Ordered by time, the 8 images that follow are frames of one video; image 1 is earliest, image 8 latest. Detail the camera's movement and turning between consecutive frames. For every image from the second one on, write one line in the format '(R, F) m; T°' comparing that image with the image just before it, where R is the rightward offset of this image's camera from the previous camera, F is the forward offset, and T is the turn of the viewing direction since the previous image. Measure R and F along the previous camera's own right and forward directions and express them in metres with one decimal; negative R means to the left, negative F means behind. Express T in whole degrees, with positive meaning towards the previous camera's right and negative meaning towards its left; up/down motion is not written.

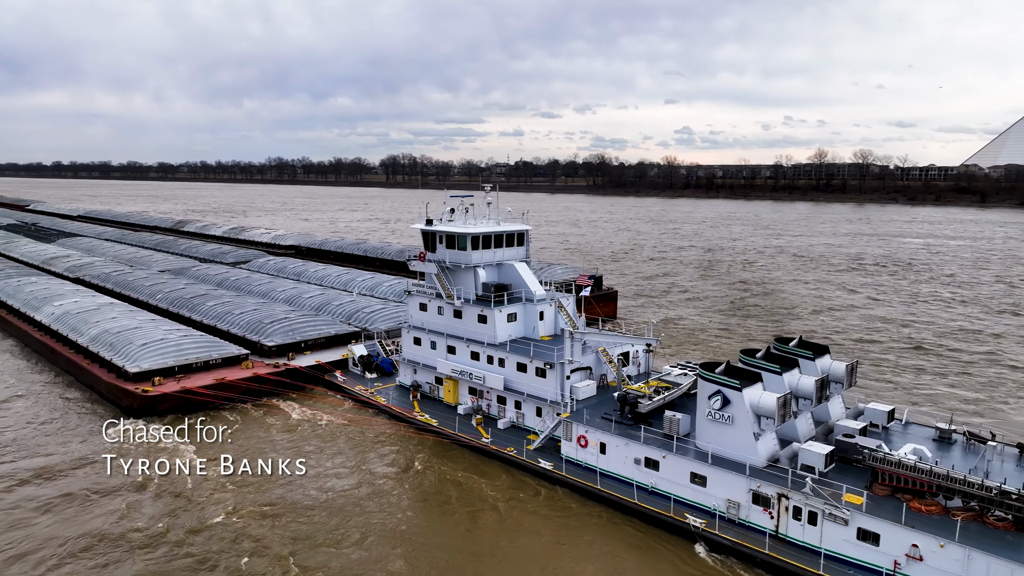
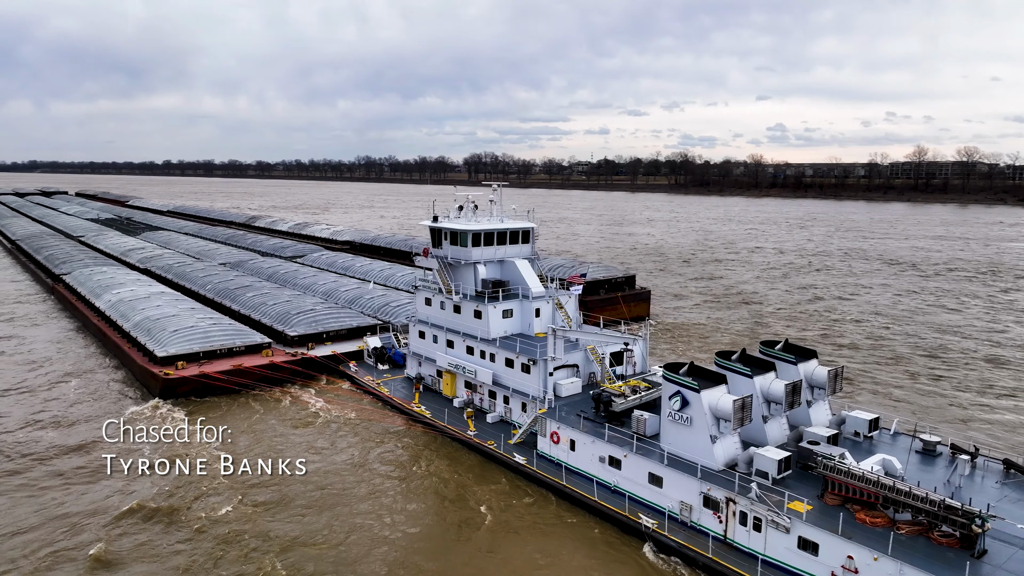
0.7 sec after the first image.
(+2.3, -0.1) m; -7°
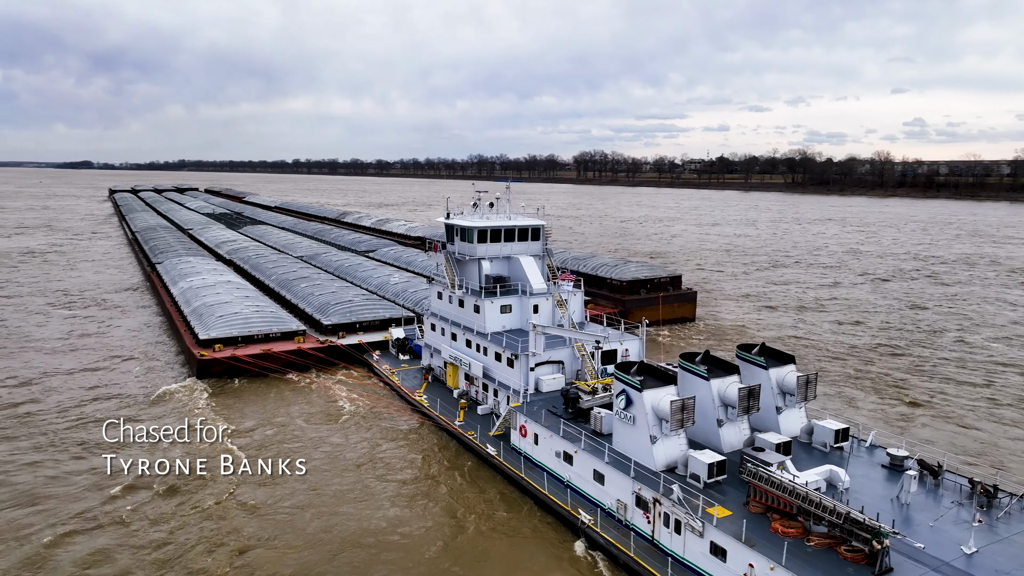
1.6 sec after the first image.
(+3.0, -0.2) m; -9°
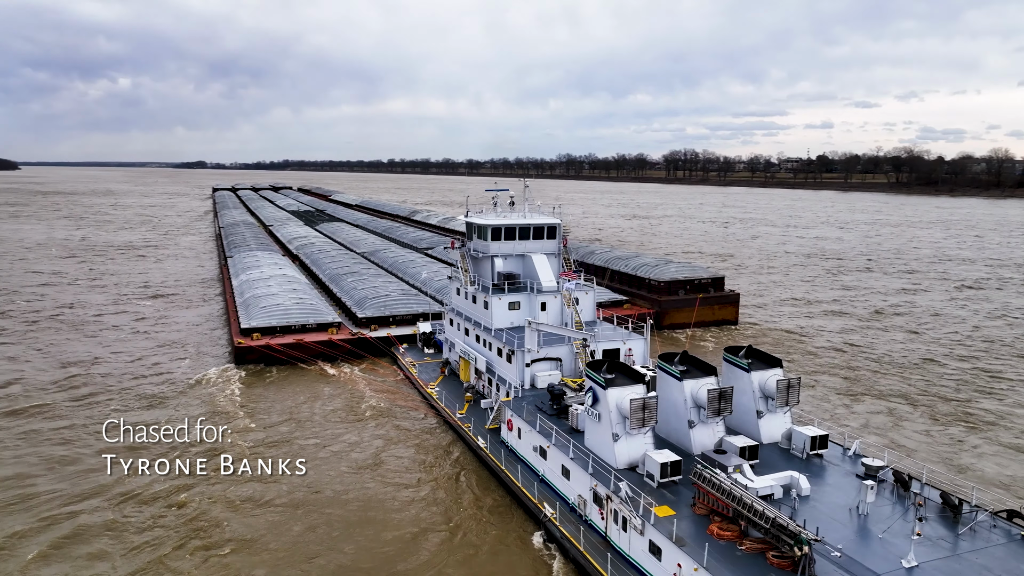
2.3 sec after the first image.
(+2.2, -0.2) m; -7°
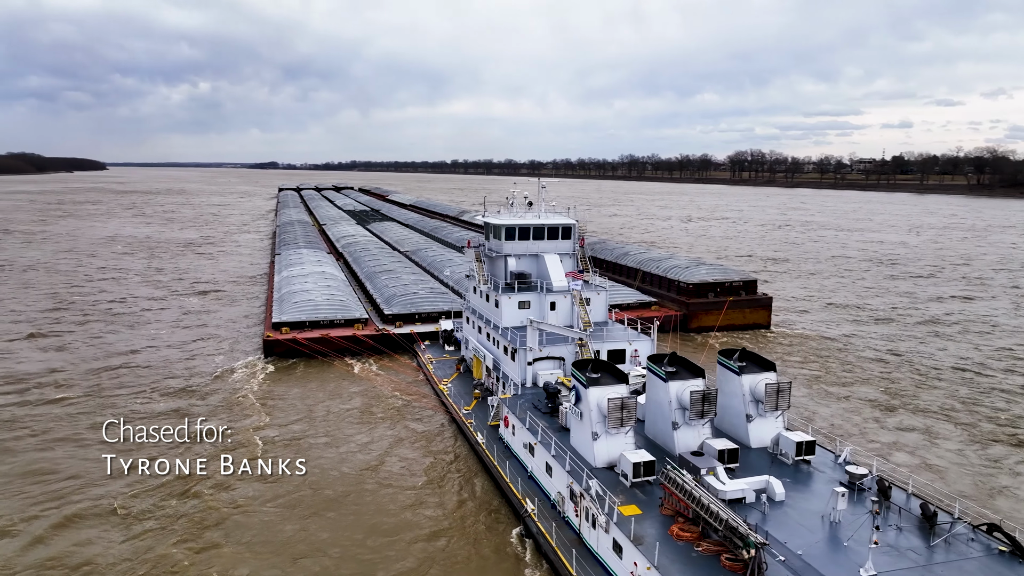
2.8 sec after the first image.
(+1.4, -0.2) m; -5°
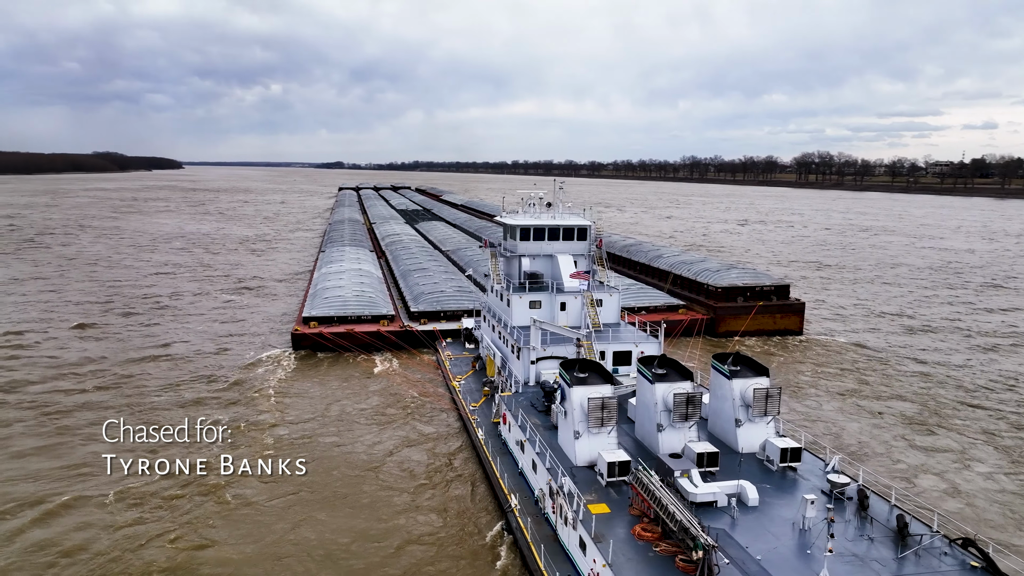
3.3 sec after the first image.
(+1.4, -0.2) m; -5°
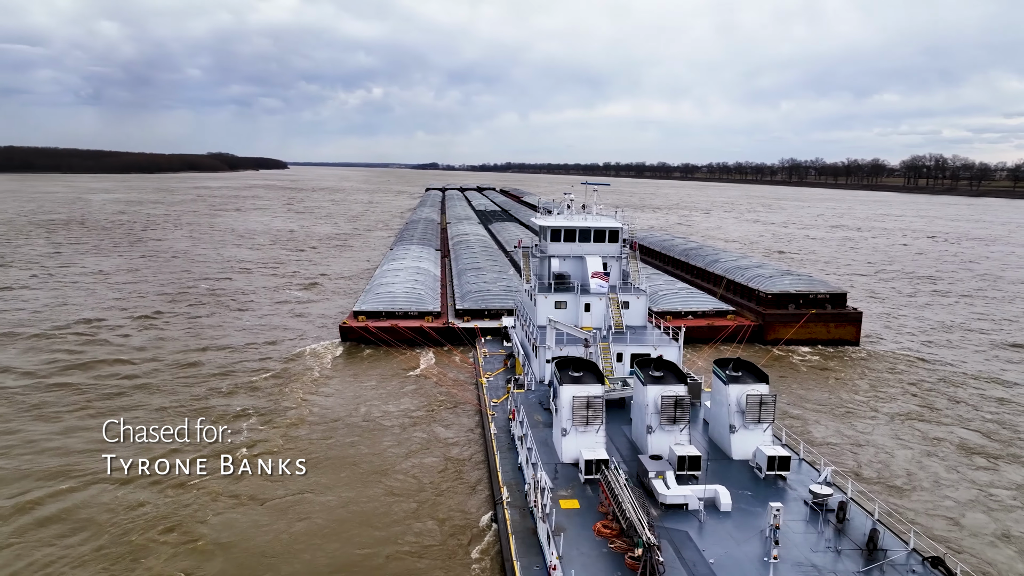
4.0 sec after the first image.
(+1.8, -0.3) m; -7°
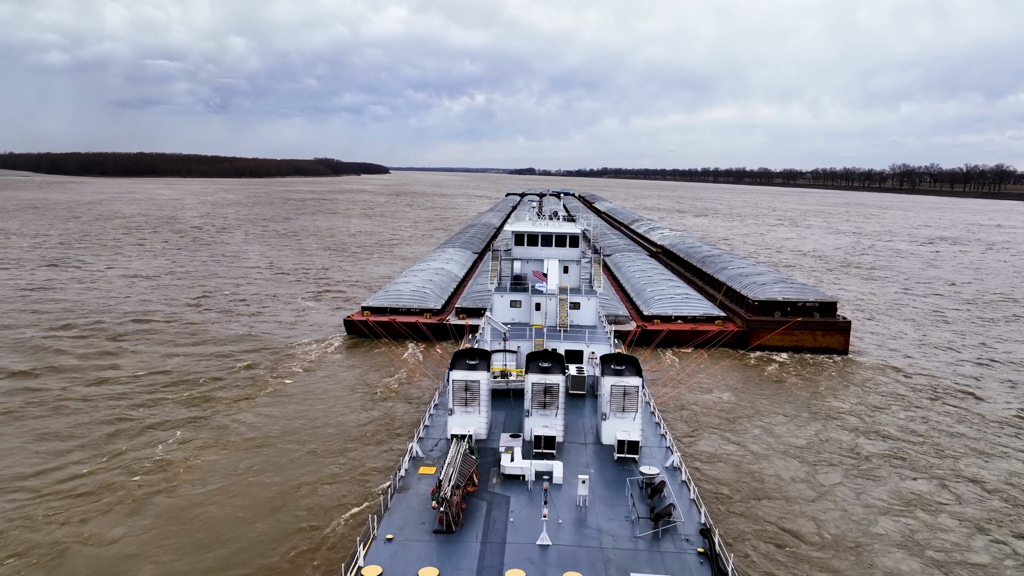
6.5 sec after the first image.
(+4.2, -1.5) m; -7°
